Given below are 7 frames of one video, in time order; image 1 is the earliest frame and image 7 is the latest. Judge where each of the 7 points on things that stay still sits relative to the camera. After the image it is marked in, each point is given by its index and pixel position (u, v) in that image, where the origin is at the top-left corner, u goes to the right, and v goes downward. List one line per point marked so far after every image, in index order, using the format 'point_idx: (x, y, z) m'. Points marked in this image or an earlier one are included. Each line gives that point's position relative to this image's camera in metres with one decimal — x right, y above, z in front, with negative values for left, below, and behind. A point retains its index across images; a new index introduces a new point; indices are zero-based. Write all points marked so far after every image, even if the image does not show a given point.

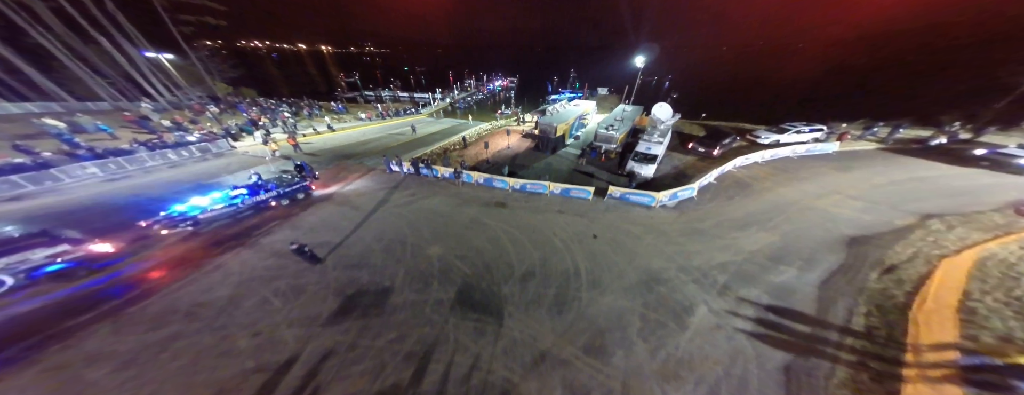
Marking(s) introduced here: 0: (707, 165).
0: (+14.8, +2.5, +15.8) m
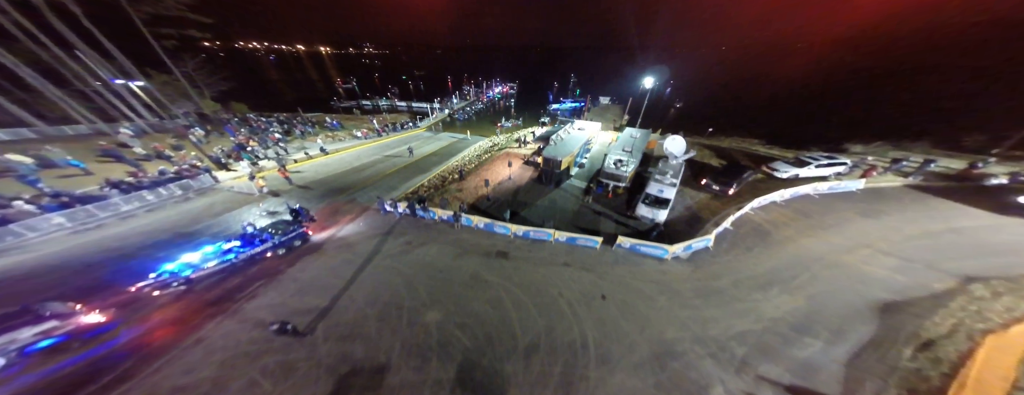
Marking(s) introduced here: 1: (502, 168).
0: (+15.0, -0.6, +14.6) m
1: (-0.8, +2.7, +19.1) m
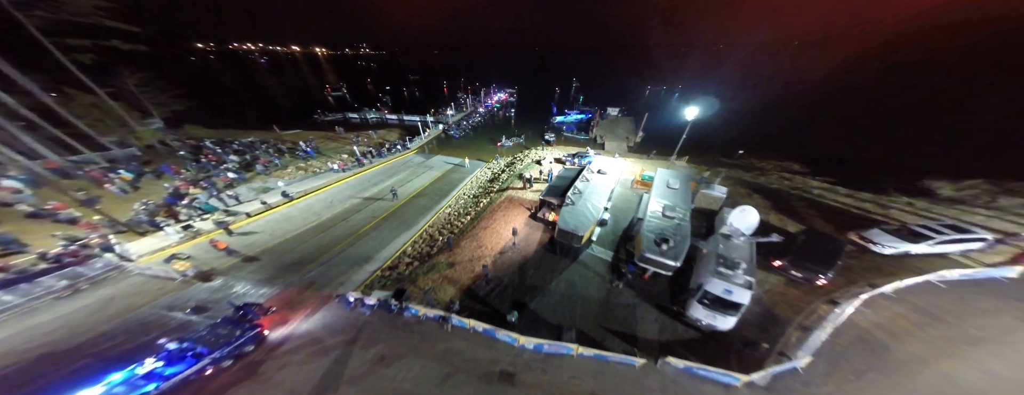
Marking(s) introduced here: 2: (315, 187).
0: (+15.4, -5.4, +10.7) m
1: (-0.5, -2.0, +15.2) m
2: (-18.4, +1.1, +18.8) m
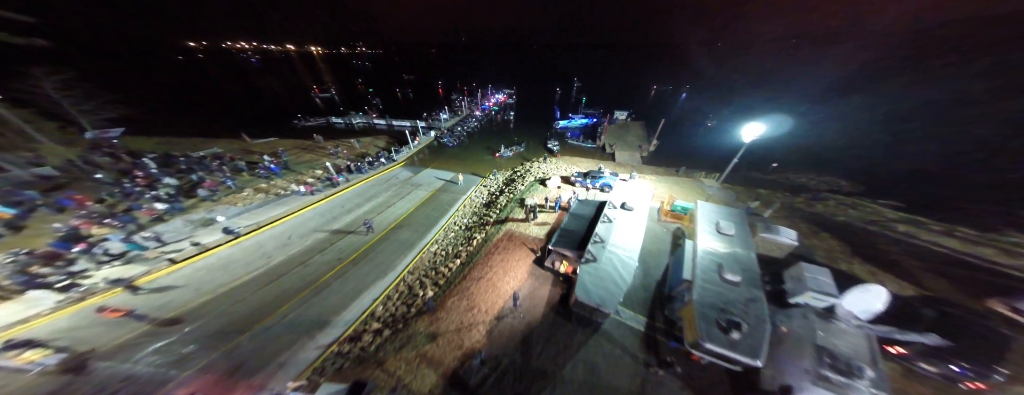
0: (+15.4, -7.7, +7.5) m
1: (-0.5, -4.4, +11.9) m
2: (-18.4, -1.4, +15.4) m
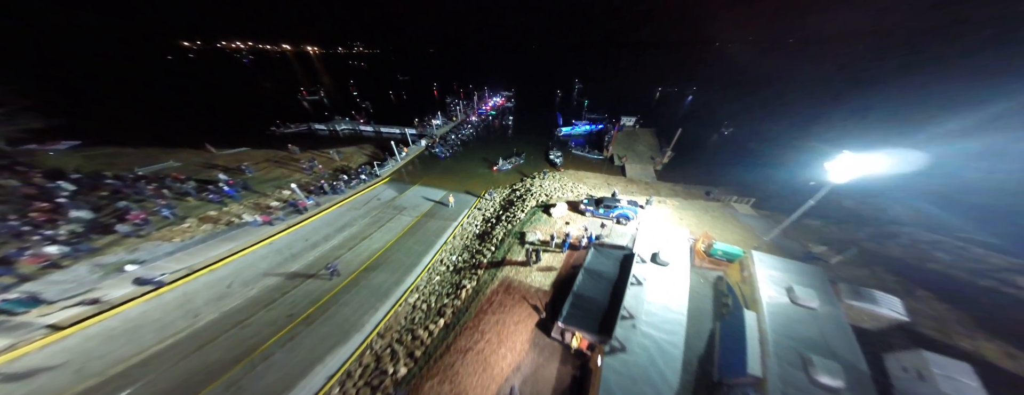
0: (+15.3, -9.9, +4.7) m
1: (-0.6, -6.6, +9.1) m
2: (-18.6, -3.5, +12.5) m
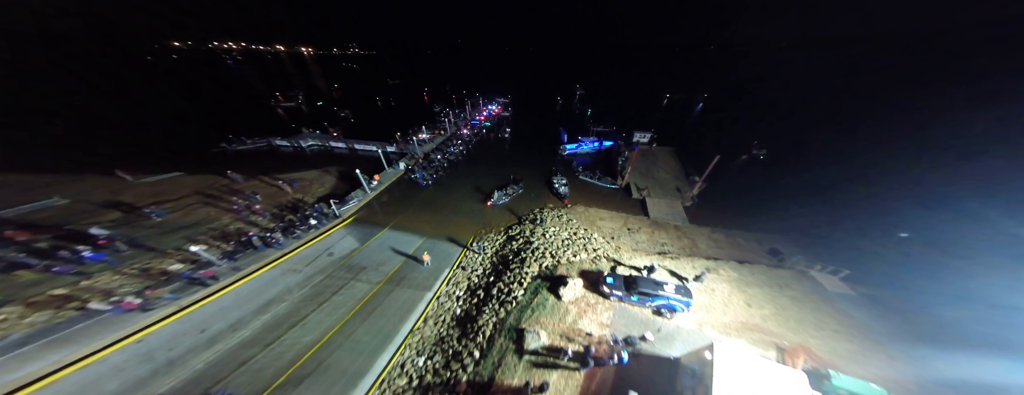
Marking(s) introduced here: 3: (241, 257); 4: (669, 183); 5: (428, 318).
0: (+15.1, -13.4, +0.6) m
1: (-0.9, -10.1, +4.9) m
2: (-18.9, -7.1, +8.1) m
3: (-17.2, -3.3, +13.3) m
4: (+14.5, +1.1, +18.9) m
5: (-4.4, -6.4, +11.1) m
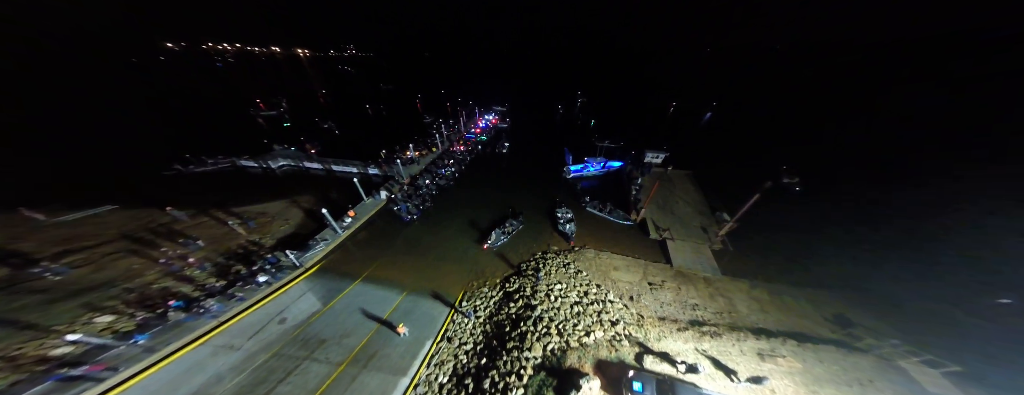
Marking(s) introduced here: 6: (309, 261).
0: (+15.0, -16.2, -1.9) m
1: (-1.0, -13.0, +2.3) m
2: (-19.0, -10.0, +5.4) m
3: (-17.3, -6.2, +10.6) m
4: (+14.3, -1.8, +16.5) m
5: (-4.6, -9.2, +8.5) m
6: (-14.5, -3.8, +14.8) m
